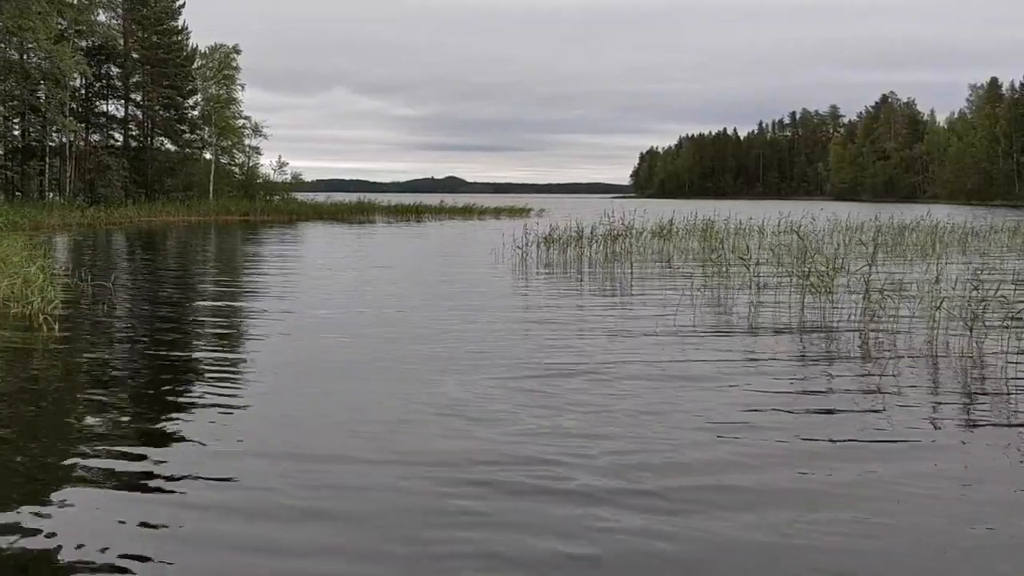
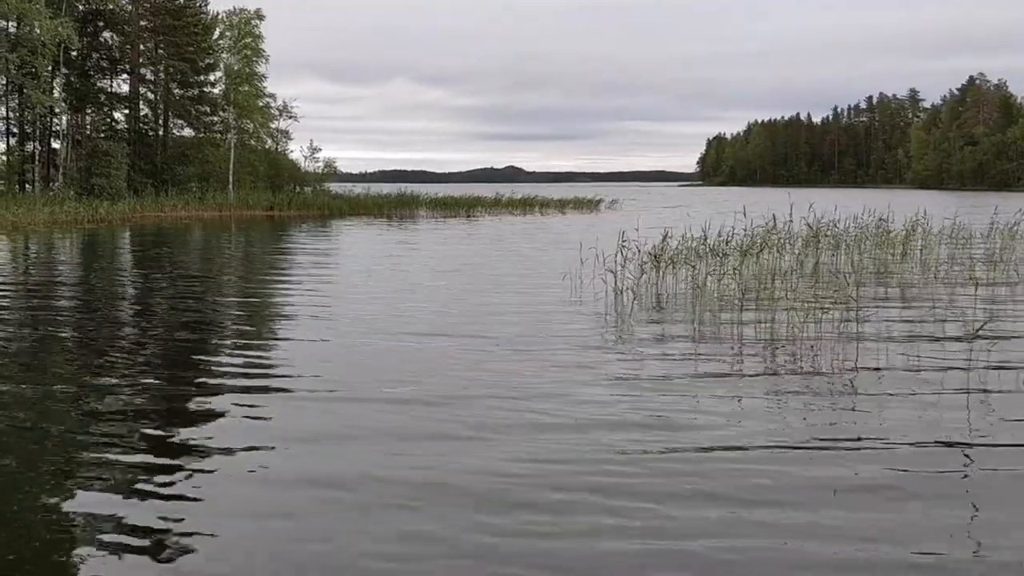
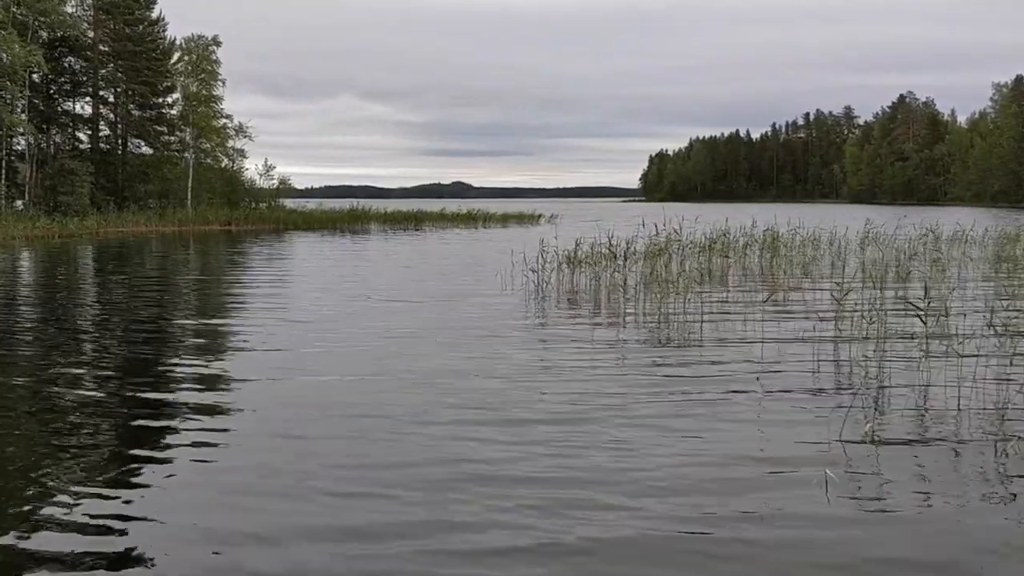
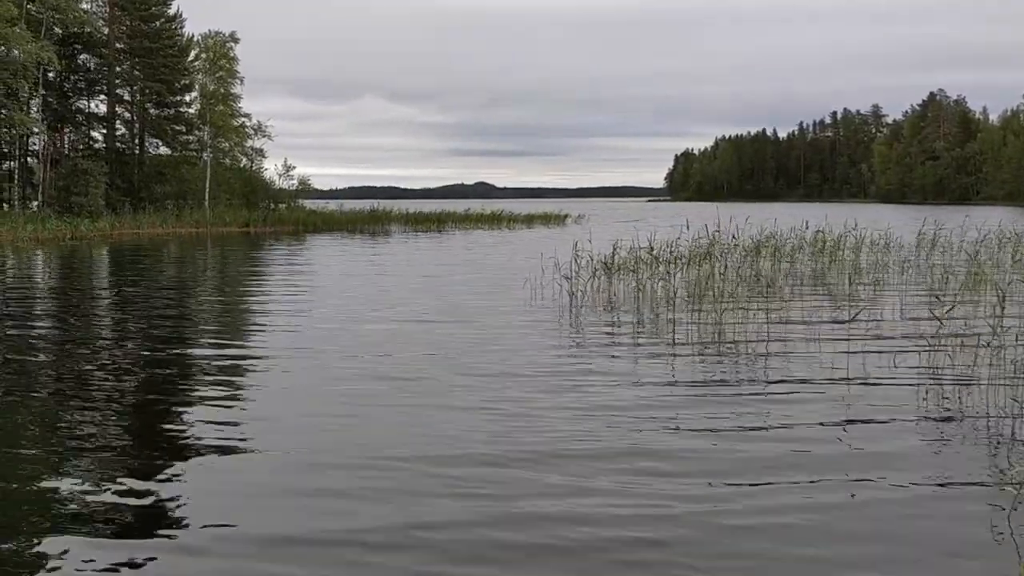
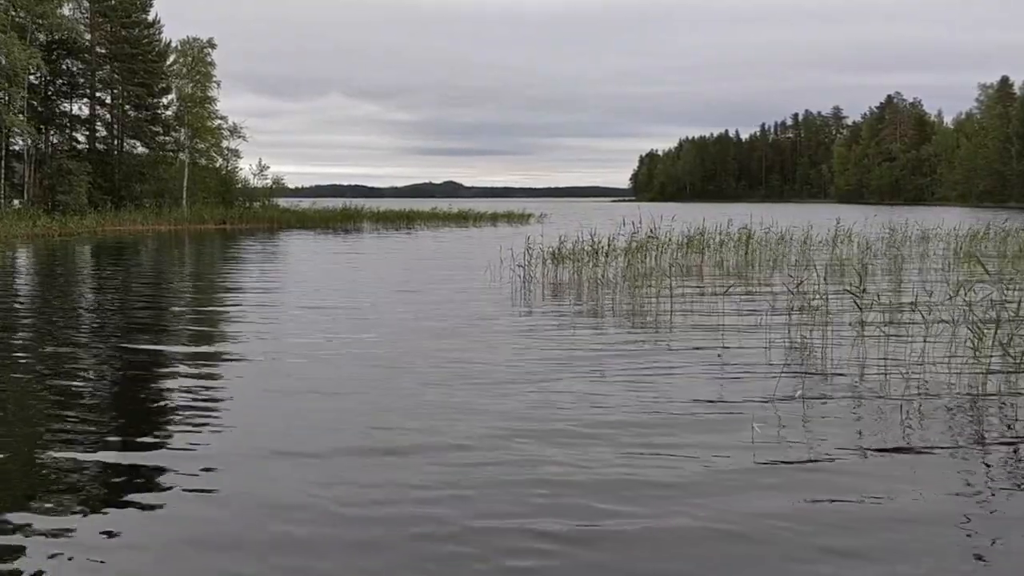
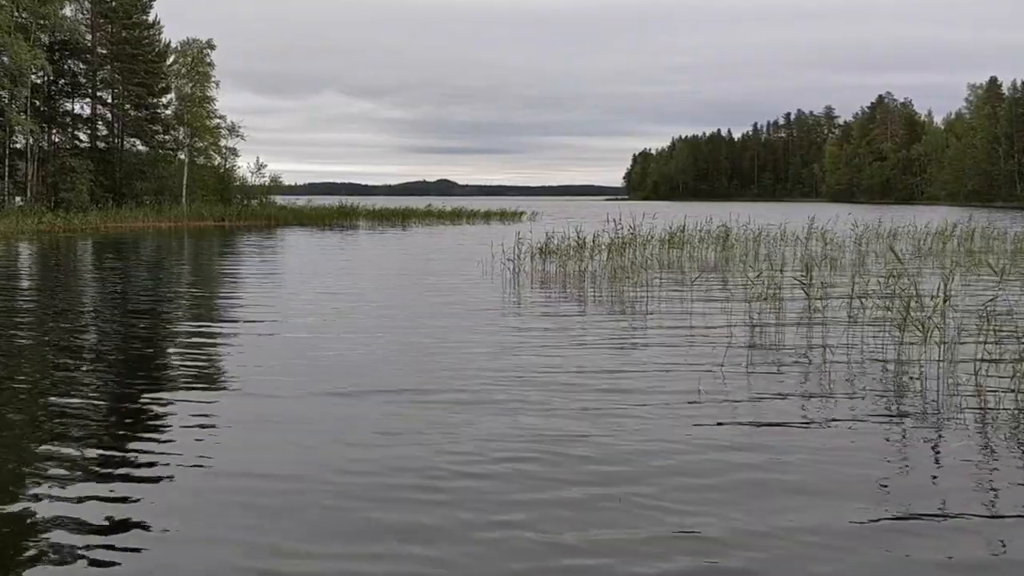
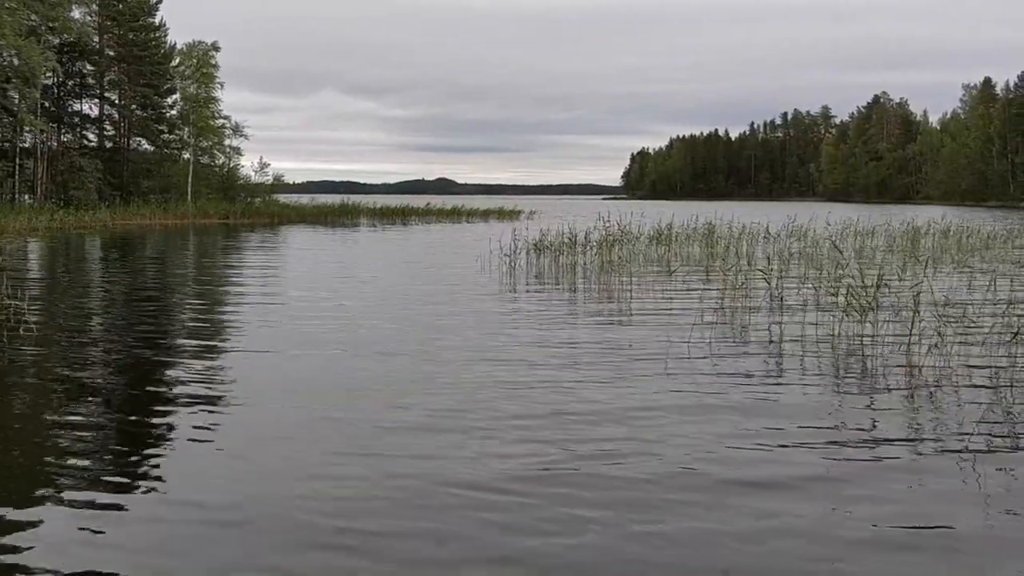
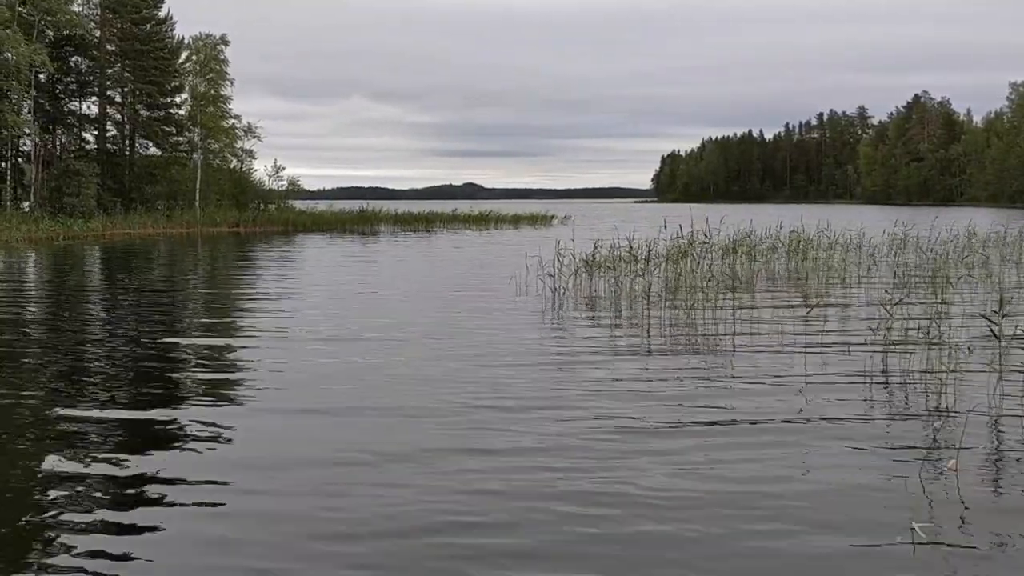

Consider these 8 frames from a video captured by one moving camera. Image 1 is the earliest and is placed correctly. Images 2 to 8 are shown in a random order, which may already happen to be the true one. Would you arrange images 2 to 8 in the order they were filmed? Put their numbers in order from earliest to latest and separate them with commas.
7, 6, 5, 3, 8, 4, 2
